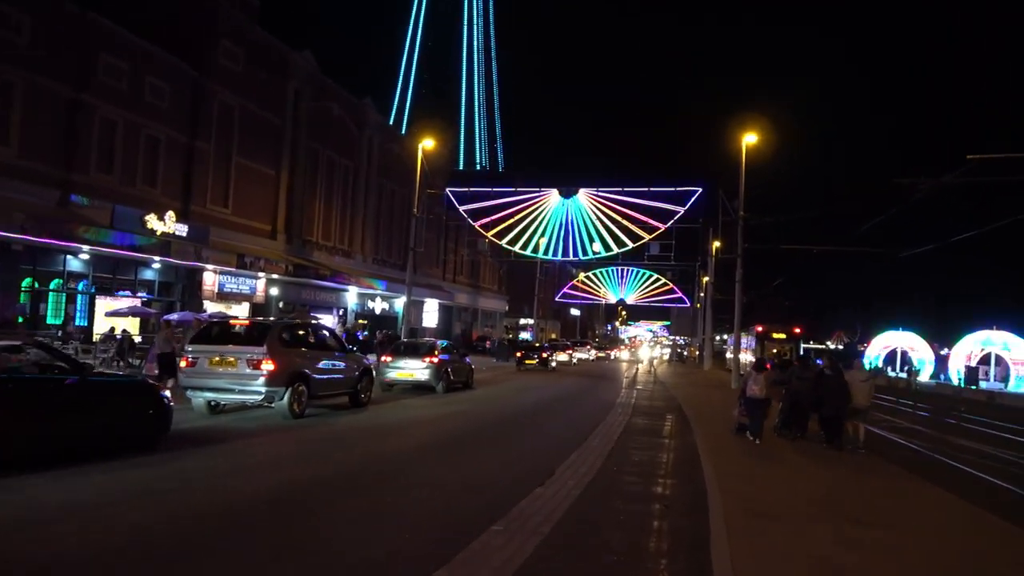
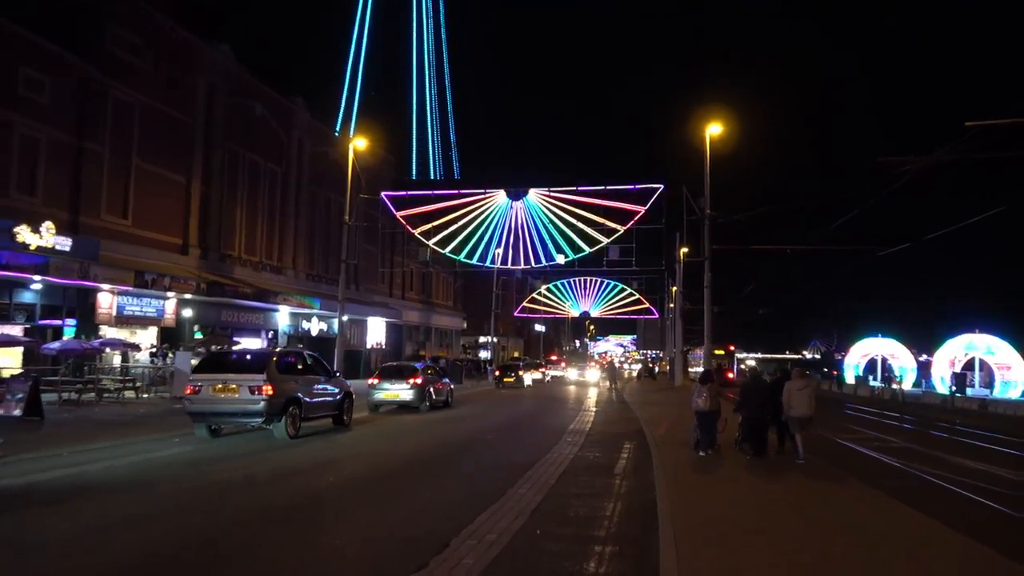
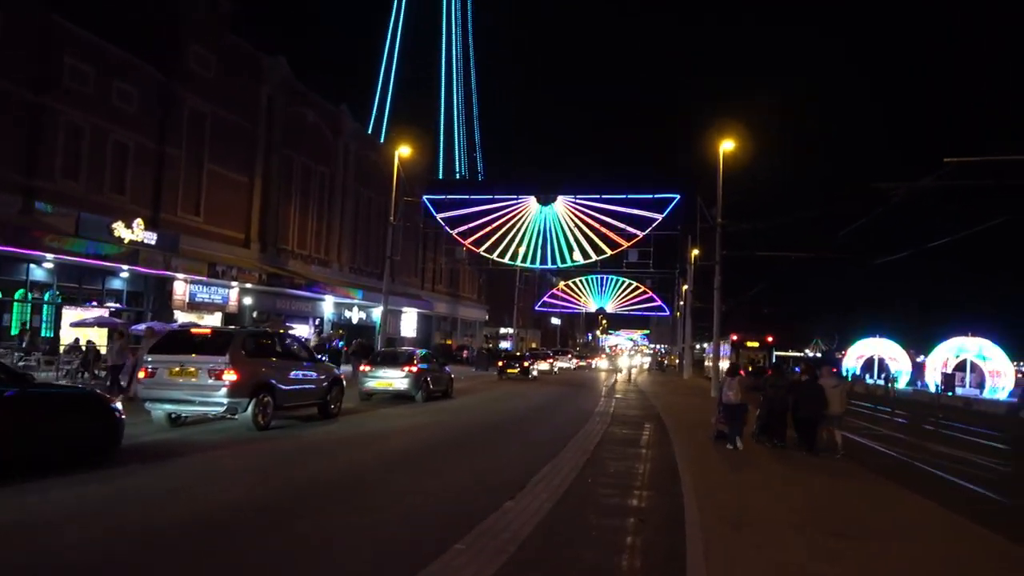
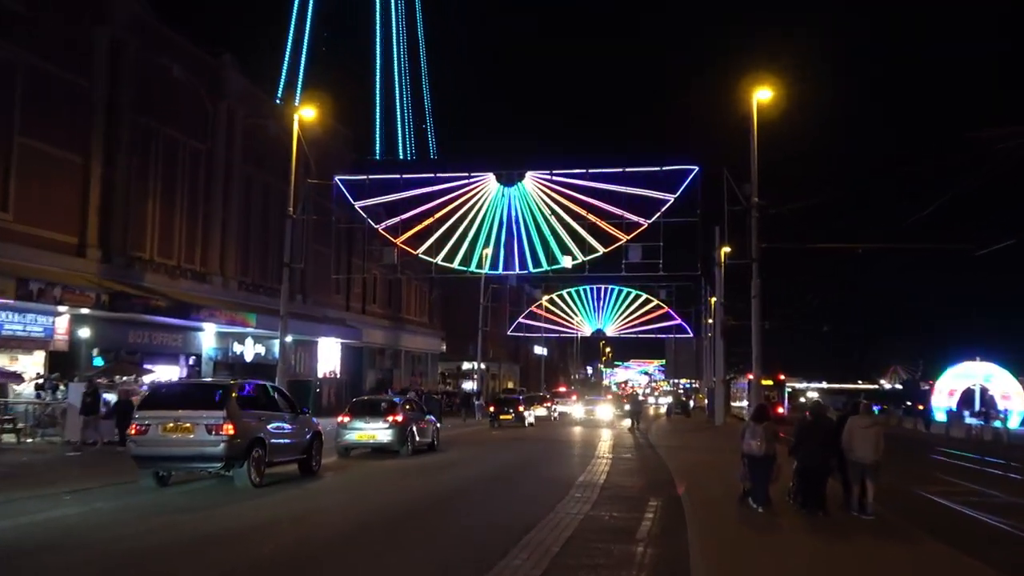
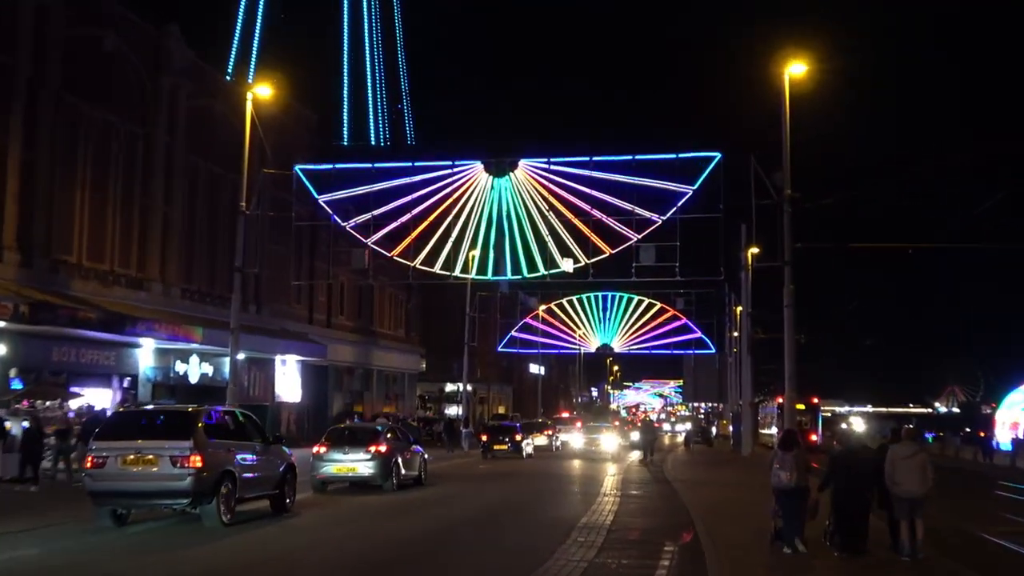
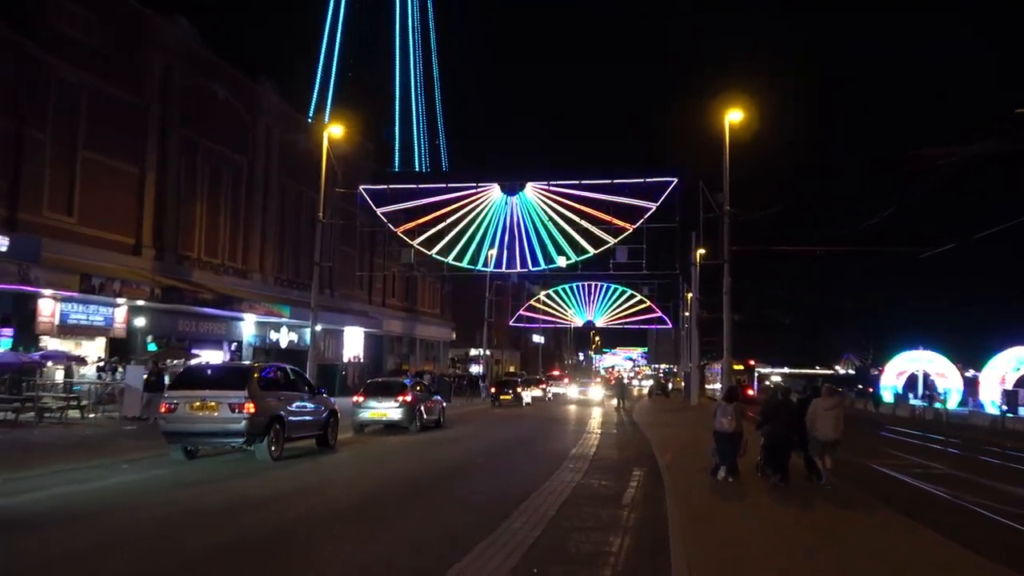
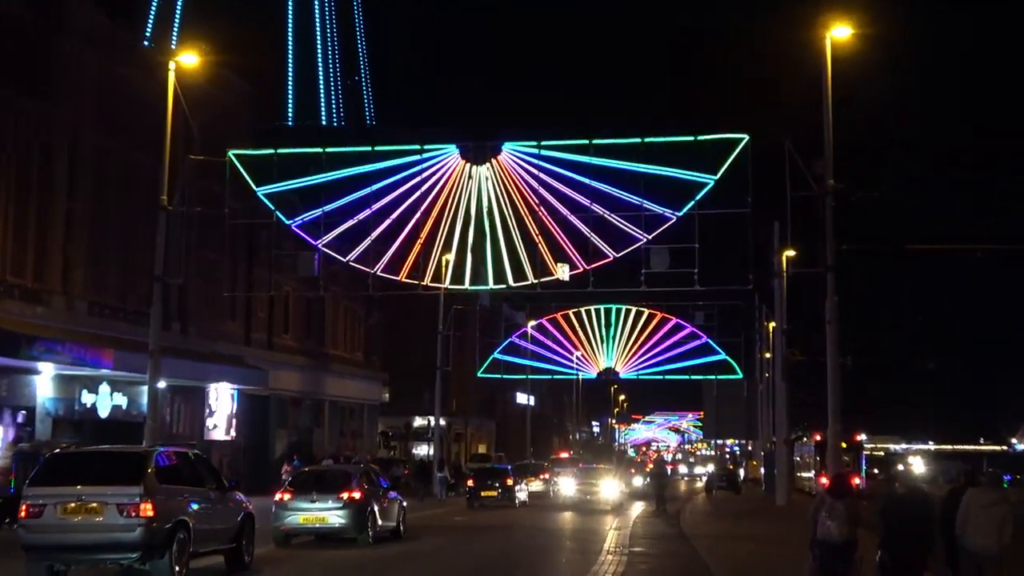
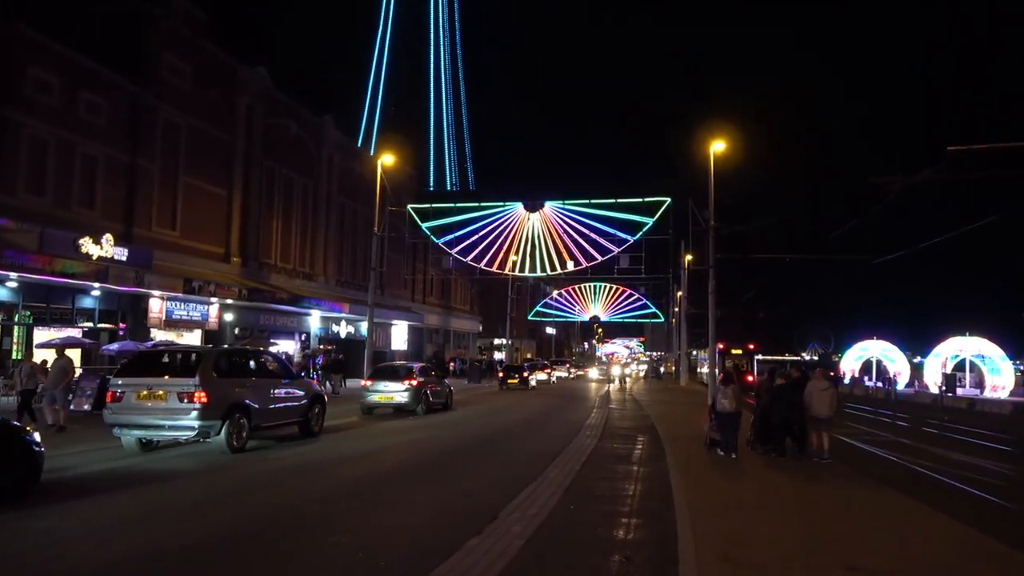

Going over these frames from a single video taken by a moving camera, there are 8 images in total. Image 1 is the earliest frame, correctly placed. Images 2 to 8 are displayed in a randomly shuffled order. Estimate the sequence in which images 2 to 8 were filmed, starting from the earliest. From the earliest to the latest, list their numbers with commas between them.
3, 8, 2, 6, 4, 5, 7
